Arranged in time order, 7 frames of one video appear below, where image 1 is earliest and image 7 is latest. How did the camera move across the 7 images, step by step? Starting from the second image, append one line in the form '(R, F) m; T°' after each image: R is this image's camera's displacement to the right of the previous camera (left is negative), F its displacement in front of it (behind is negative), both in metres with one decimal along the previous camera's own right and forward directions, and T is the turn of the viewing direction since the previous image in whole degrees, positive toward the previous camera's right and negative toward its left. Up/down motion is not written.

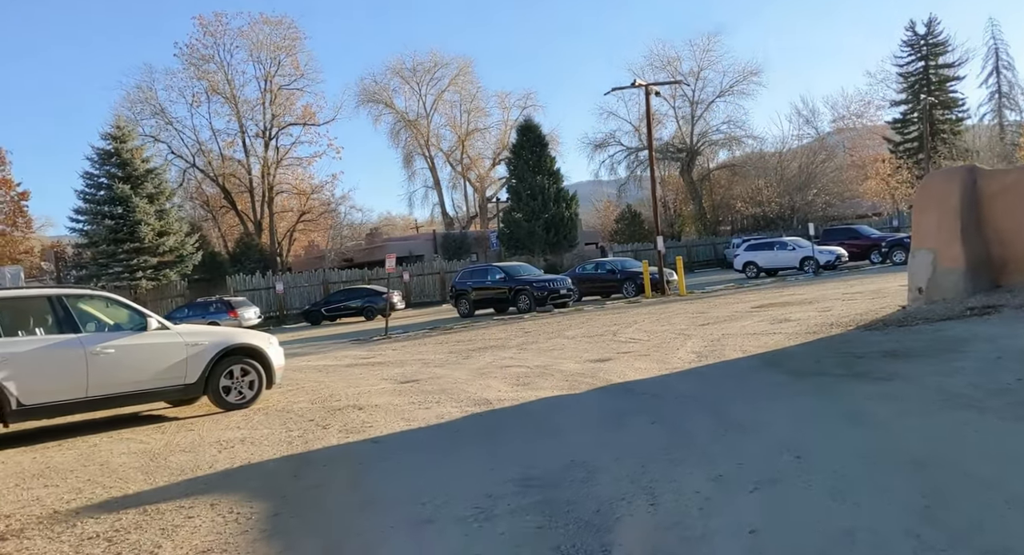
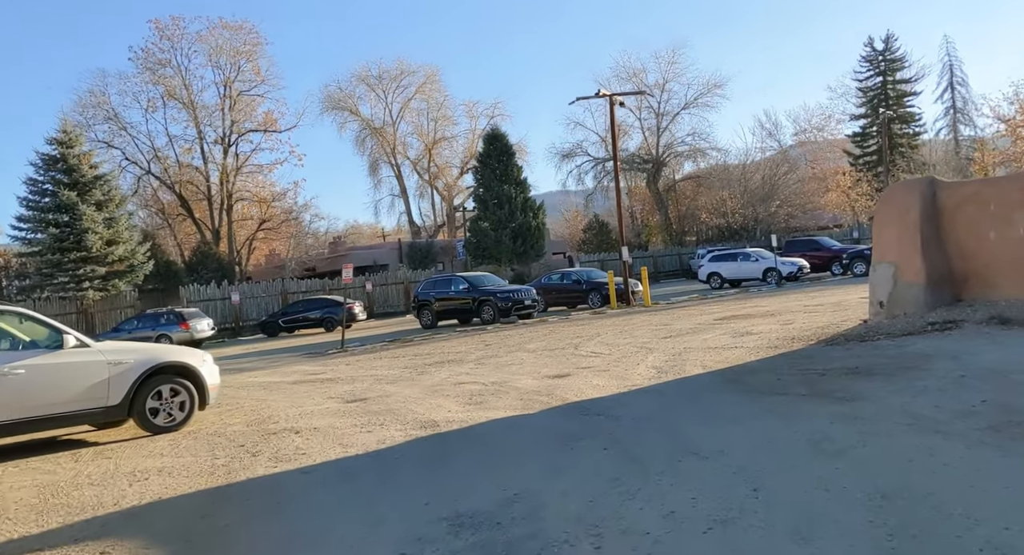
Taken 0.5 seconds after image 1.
(+0.2, +0.5) m; +2°
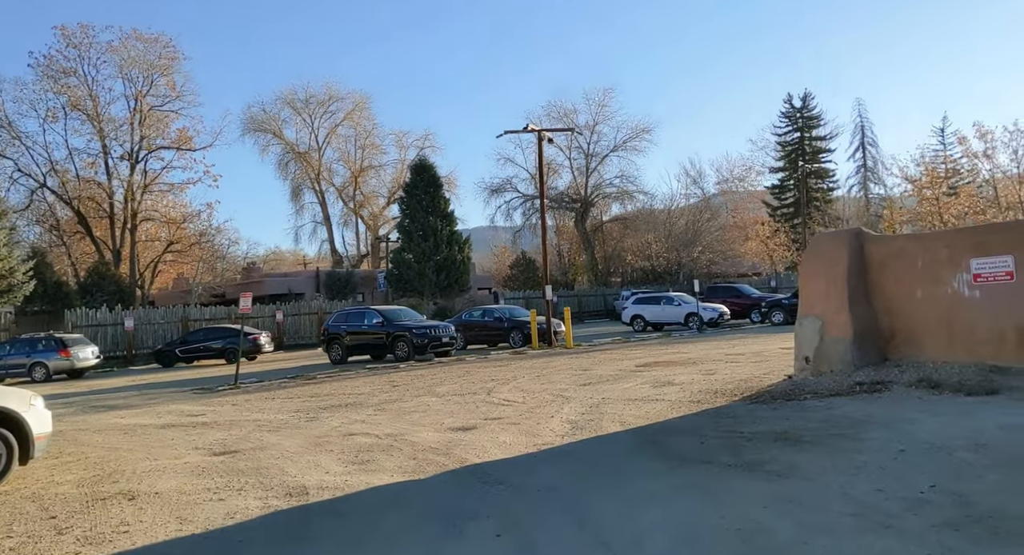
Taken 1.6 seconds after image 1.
(+0.3, +1.1) m; +5°
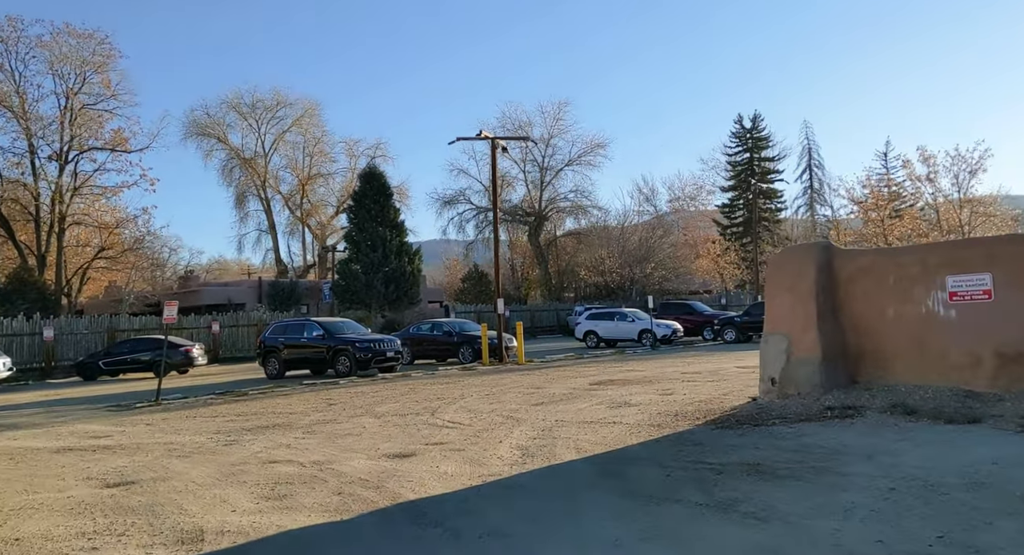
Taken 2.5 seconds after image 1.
(+0.1, +1.1) m; +3°
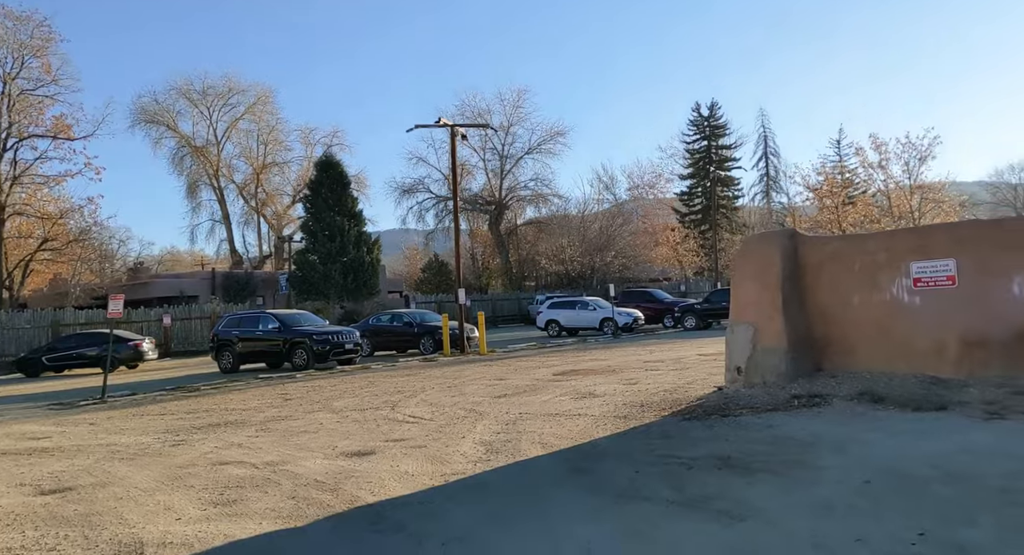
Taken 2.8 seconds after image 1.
(0.0, +0.4) m; +3°
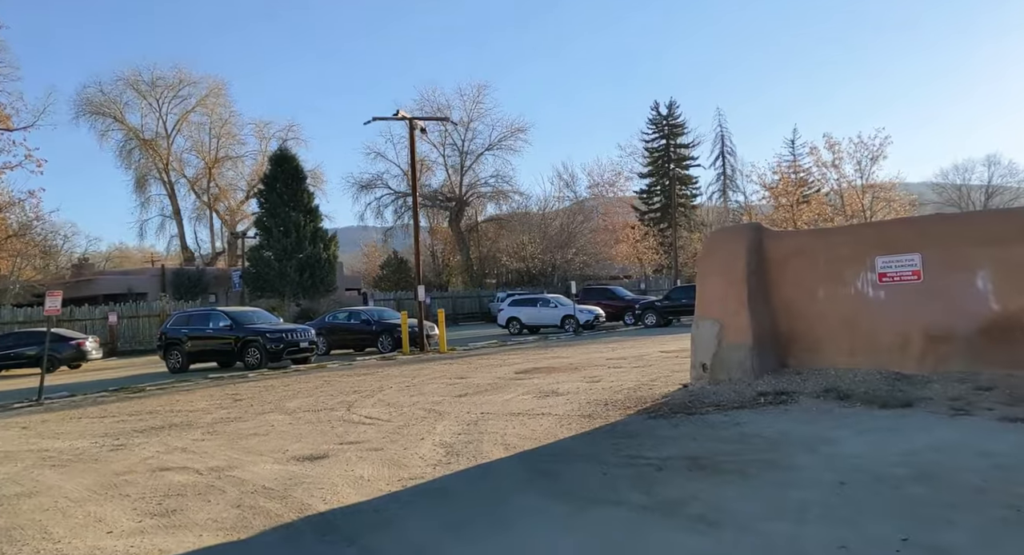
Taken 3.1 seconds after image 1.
(0.0, +0.5) m; +3°
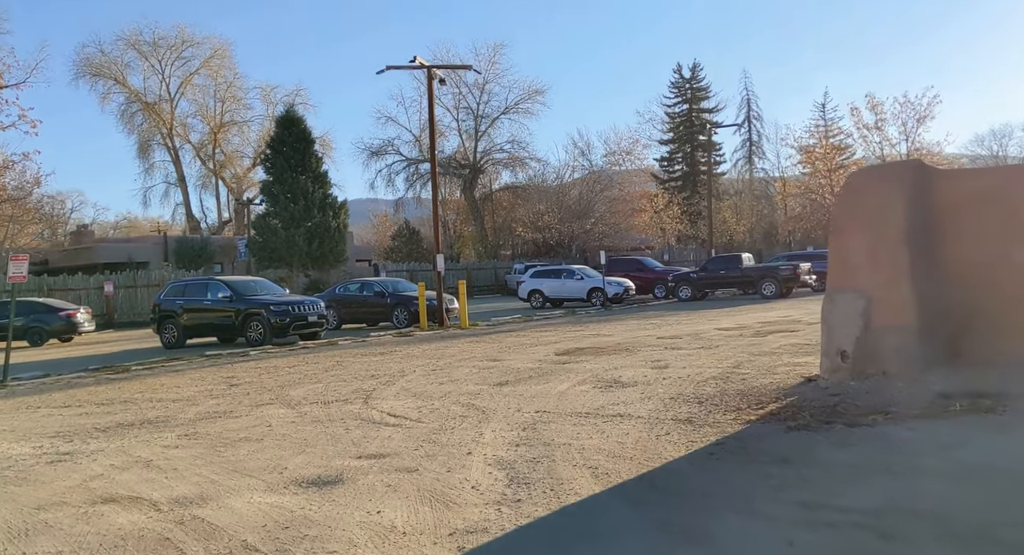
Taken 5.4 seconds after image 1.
(-0.7, +3.0) m; -1°
